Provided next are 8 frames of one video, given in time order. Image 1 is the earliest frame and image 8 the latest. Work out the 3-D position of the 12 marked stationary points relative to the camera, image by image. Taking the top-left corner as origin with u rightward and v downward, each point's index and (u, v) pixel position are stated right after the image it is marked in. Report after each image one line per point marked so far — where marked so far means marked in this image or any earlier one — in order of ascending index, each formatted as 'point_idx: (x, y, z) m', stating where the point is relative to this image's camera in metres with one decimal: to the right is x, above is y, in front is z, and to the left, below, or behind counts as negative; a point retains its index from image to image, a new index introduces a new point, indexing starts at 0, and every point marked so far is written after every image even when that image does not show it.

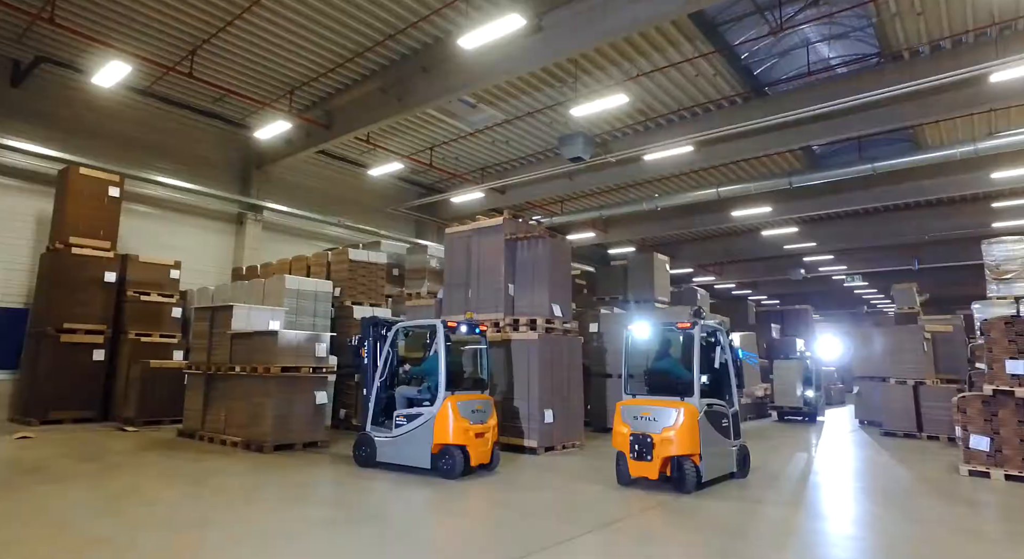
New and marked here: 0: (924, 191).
0: (+8.8, +1.9, +12.7) m
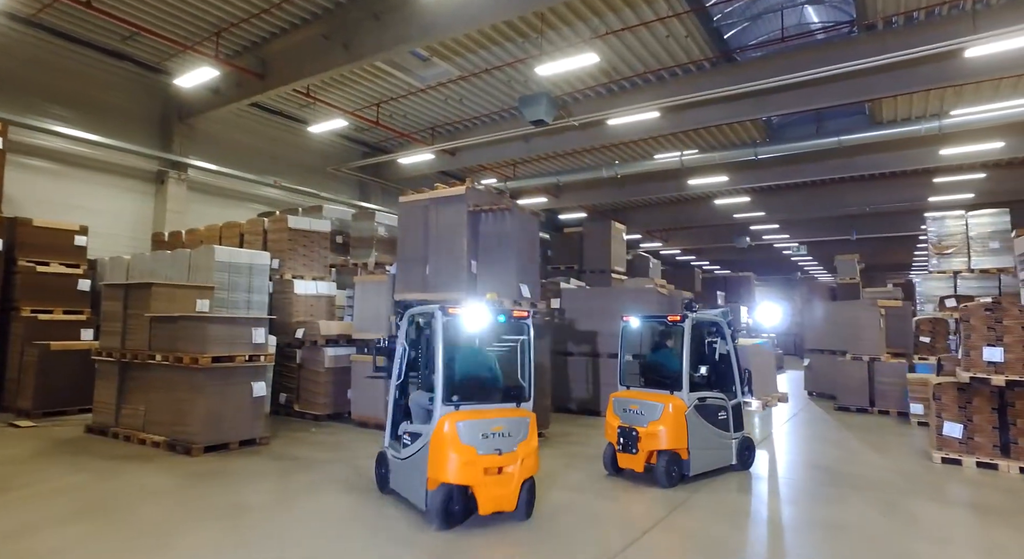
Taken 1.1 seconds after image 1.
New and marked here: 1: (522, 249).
0: (+7.8, +2.5, +12.8) m
1: (+0.1, +0.3, +6.3) m
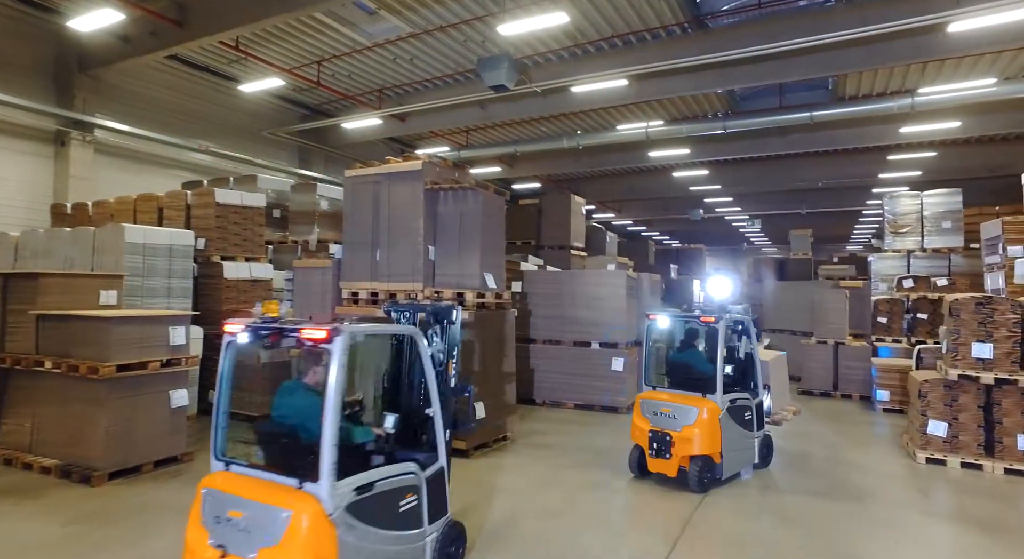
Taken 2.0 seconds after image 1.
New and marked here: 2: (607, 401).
0: (+6.9, +3.0, +12.6) m
1: (-0.2, +0.4, +5.6) m
2: (+1.2, -1.6, +7.6) m
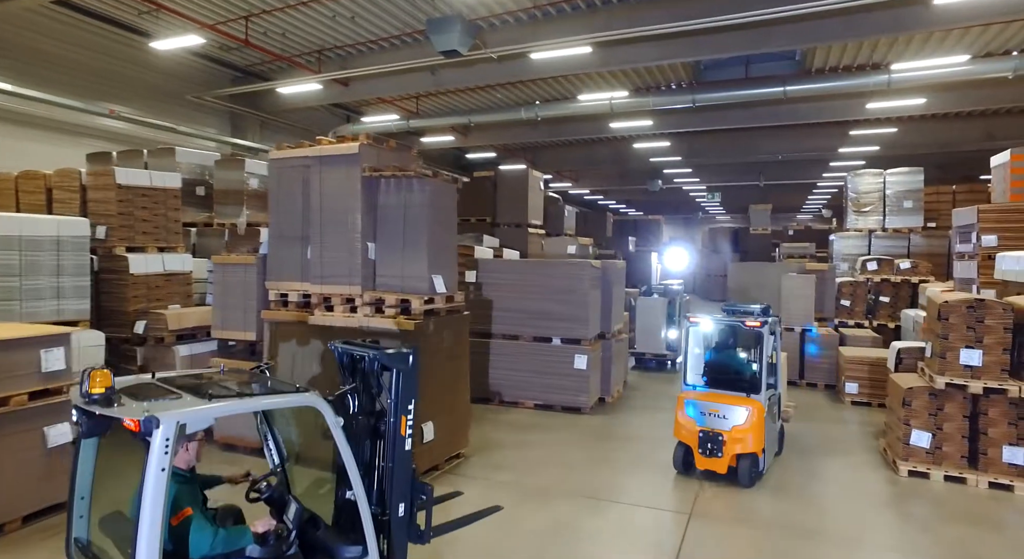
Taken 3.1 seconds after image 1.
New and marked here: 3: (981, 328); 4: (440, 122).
0: (+5.9, +3.4, +12.2) m
1: (-0.6, +0.4, +4.9) m
2: (+0.7, -1.4, +7.1) m
3: (+3.9, -0.4, +5.0) m
4: (-1.5, +3.3, +12.6) m
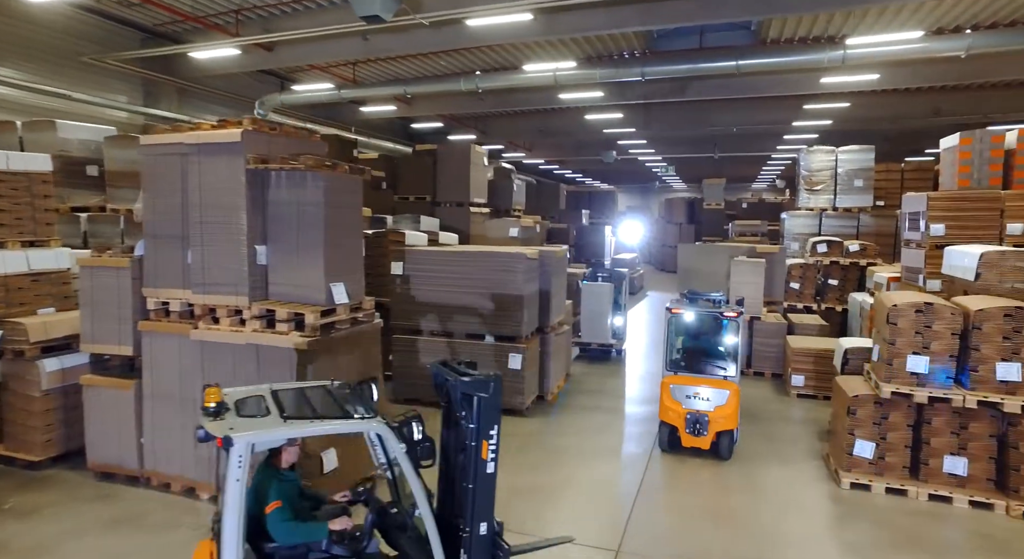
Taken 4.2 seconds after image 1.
0: (+4.8, +3.8, +11.8) m
1: (-1.2, +0.3, +4.2) m
2: (-0.1, -1.4, +6.6) m
3: (+3.3, -0.4, +4.7) m
4: (-2.6, +3.7, +11.7) m
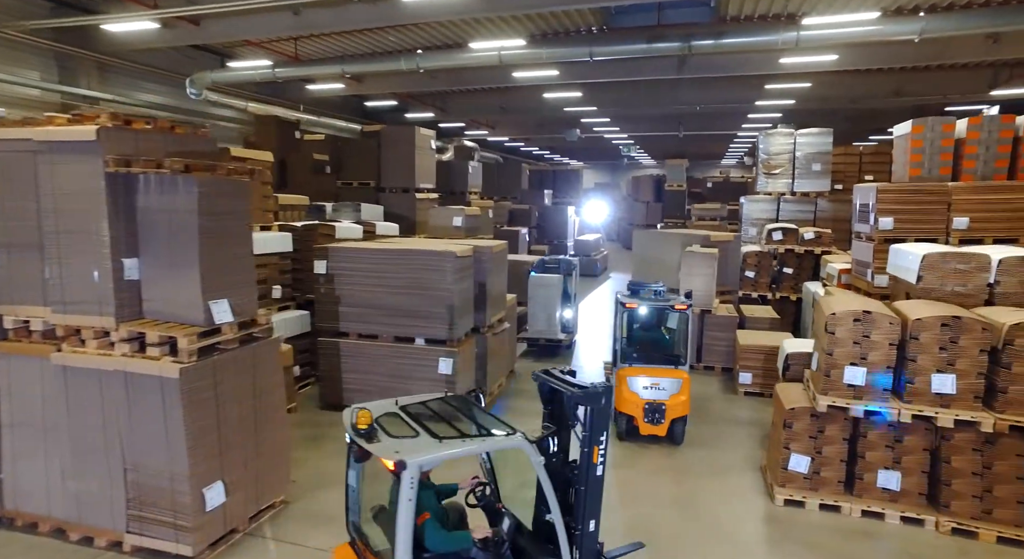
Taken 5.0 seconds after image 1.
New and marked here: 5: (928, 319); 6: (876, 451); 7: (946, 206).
0: (+3.9, +4.0, +11.4) m
1: (-1.9, +0.2, +3.8) m
2: (-0.8, -1.4, +6.3) m
3: (+2.6, -0.5, +4.4) m
4: (-3.6, +3.9, +11.0) m
5: (+3.0, -0.3, +4.2) m
6: (+2.7, -1.3, +4.5) m
7: (+4.7, +0.8, +6.4) m
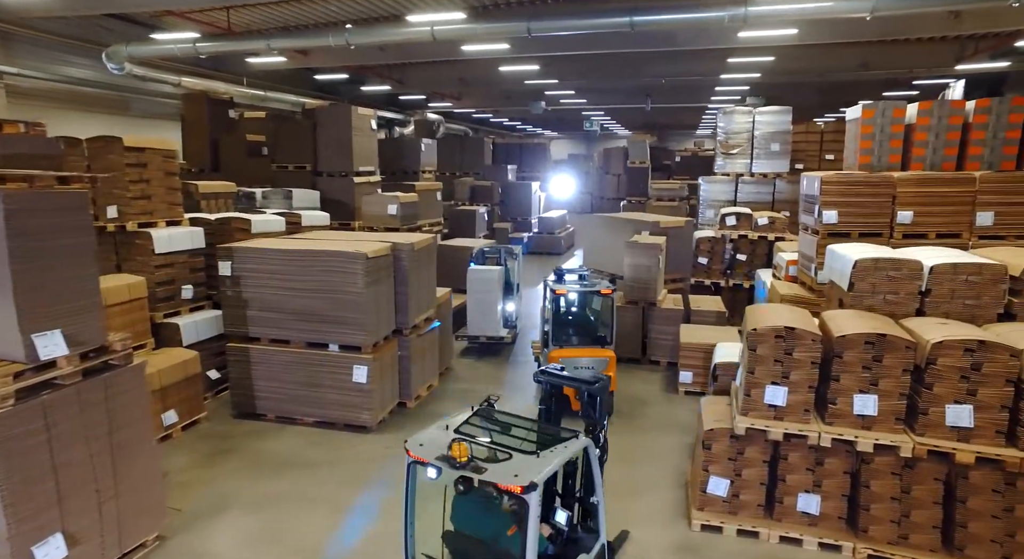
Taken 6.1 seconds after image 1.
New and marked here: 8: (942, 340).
0: (+2.9, +4.3, +10.9) m
1: (-2.6, +0.1, +3.3) m
2: (-1.6, -1.4, +5.9) m
3: (+1.9, -0.6, +4.1) m
4: (-4.6, +4.1, +10.3) m
5: (+2.2, -0.4, +3.9) m
6: (+2.0, -1.4, +4.2) m
7: (+3.9, +0.8, +6.1) m
8: (+2.7, -0.4, +3.8) m
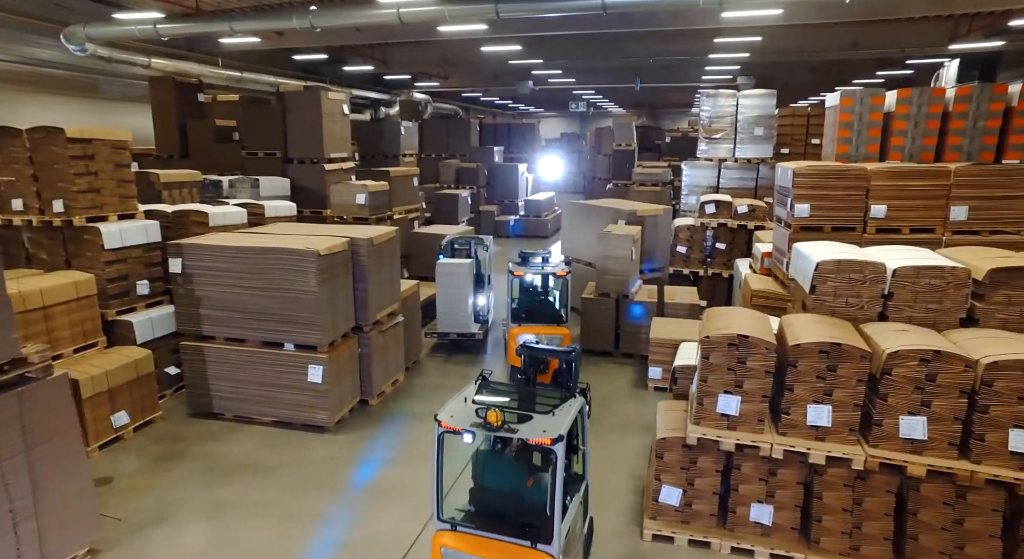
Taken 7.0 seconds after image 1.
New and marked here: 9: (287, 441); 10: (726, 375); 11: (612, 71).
0: (+2.5, +4.5, +10.5) m
1: (-3.0, 0.0, +3.1) m
2: (-2.0, -1.3, +5.8) m
3: (+1.5, -0.6, +3.9) m
4: (-5.0, +4.3, +9.9) m
5: (+1.9, -0.4, +3.8) m
6: (+1.6, -1.4, +4.1) m
7: (+3.5, +0.9, +5.9) m
8: (+2.3, -0.4, +3.6) m
9: (-2.1, -1.5, +5.7) m
10: (+1.4, -0.6, +4.0) m
11: (+3.1, +6.5, +18.8) m
